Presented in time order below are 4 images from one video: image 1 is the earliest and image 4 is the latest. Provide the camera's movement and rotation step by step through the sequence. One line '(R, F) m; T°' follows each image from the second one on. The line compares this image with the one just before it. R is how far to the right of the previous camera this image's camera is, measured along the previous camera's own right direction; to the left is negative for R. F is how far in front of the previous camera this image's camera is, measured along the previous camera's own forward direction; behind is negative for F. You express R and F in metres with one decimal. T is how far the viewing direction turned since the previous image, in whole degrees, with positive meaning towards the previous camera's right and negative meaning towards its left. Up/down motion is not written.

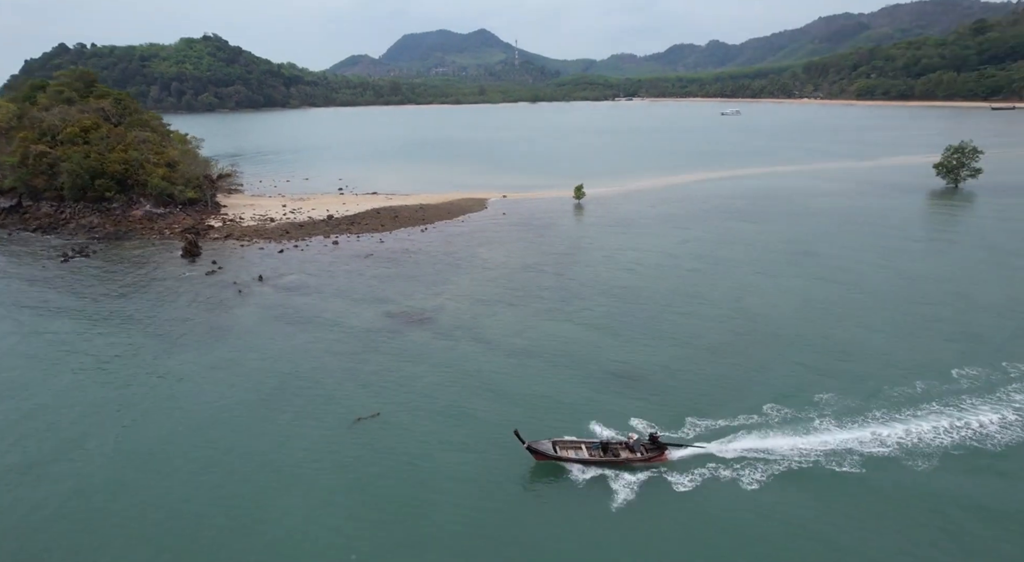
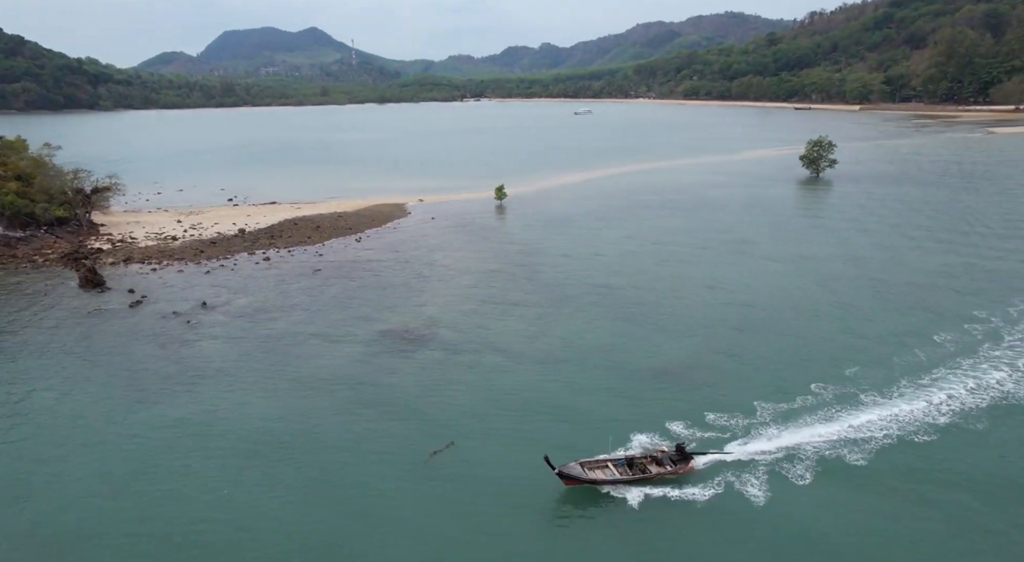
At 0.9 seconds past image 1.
(-8.0, +2.1) m; +13°
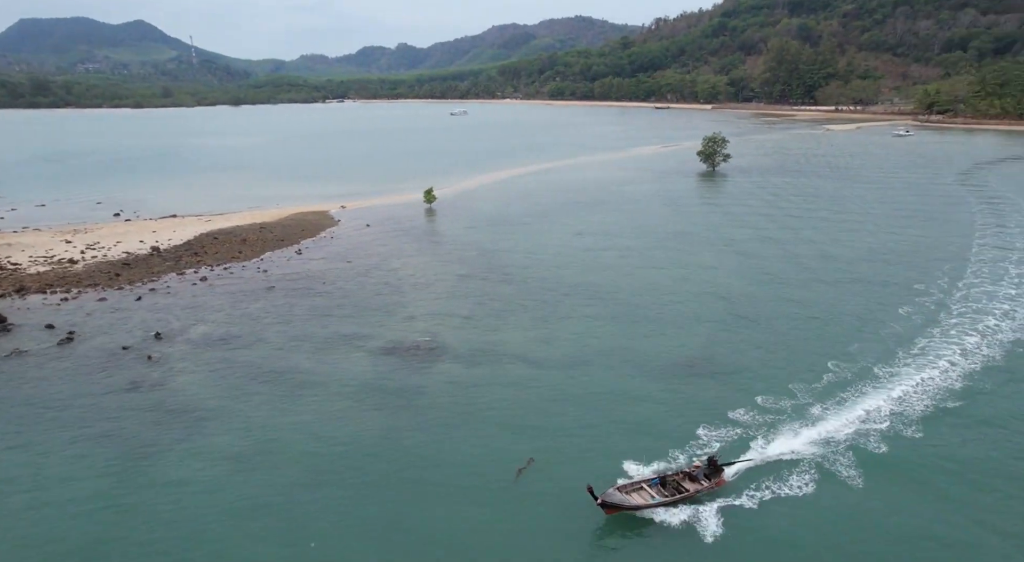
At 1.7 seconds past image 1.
(-7.0, +1.6) m; +12°
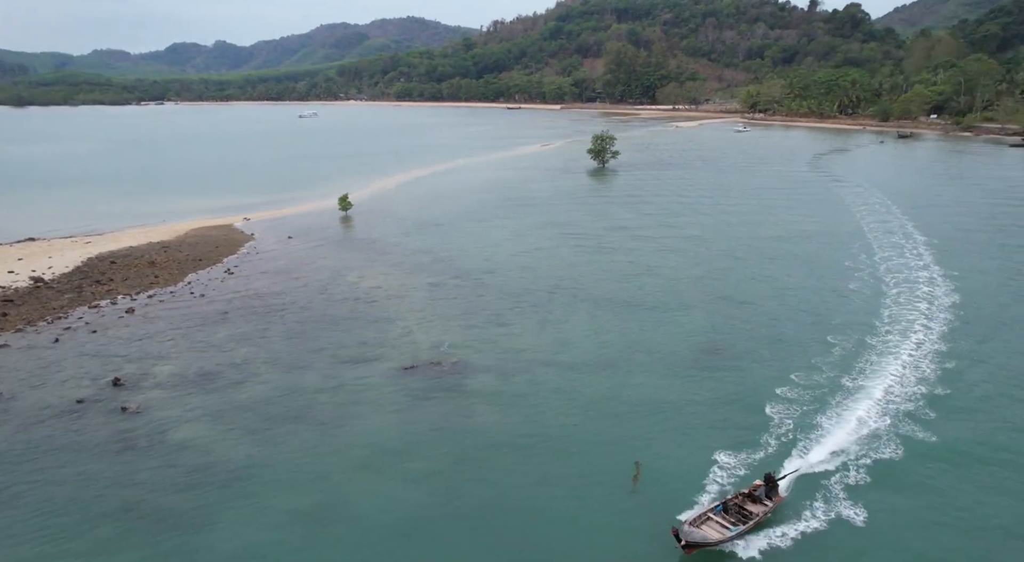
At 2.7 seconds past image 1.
(-8.4, +1.8) m; +14°
